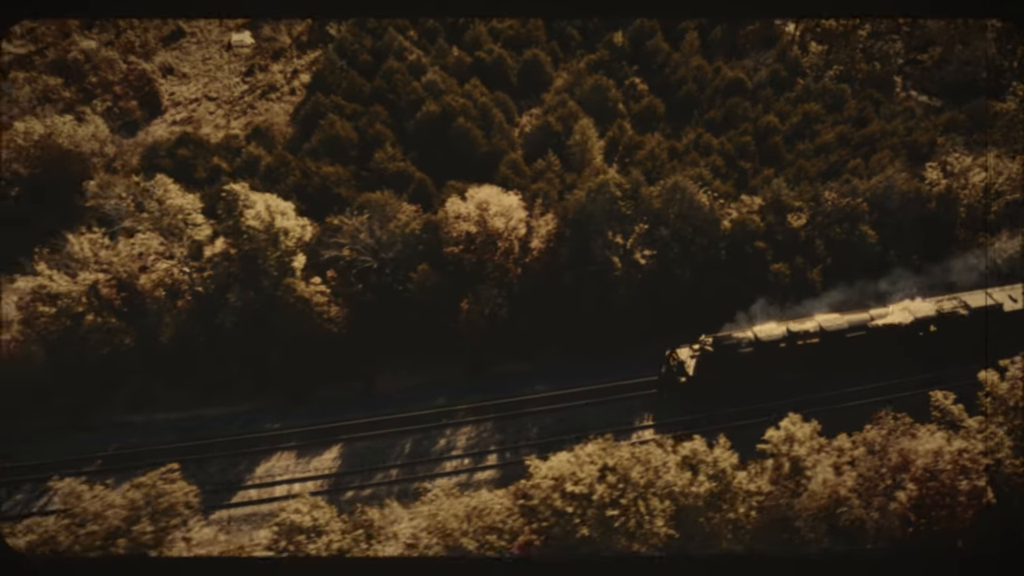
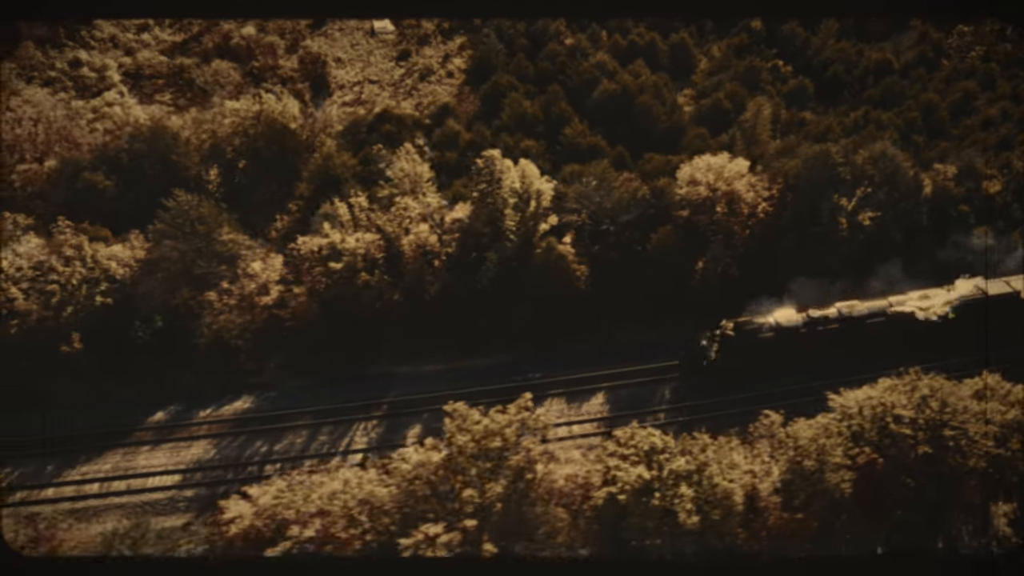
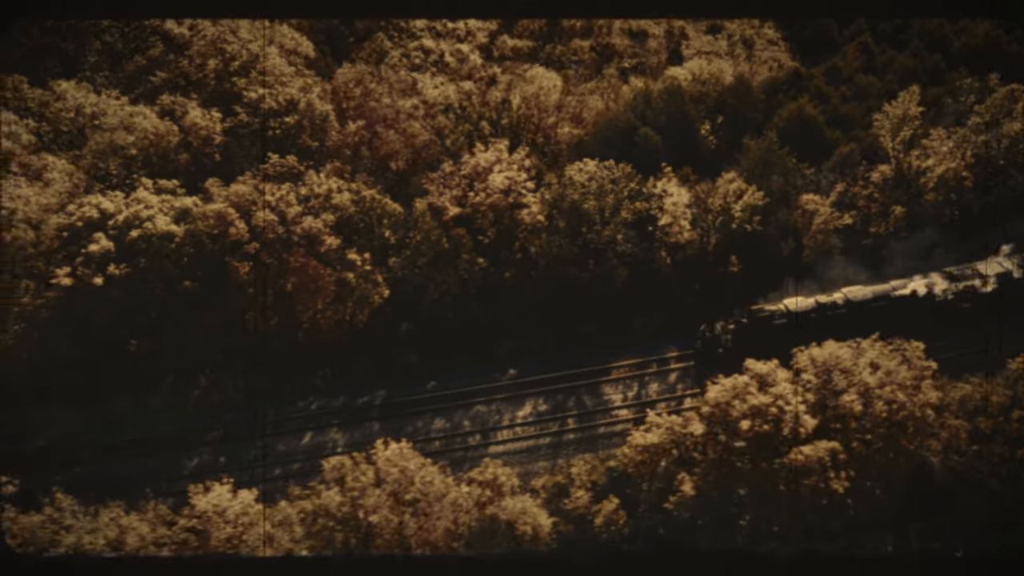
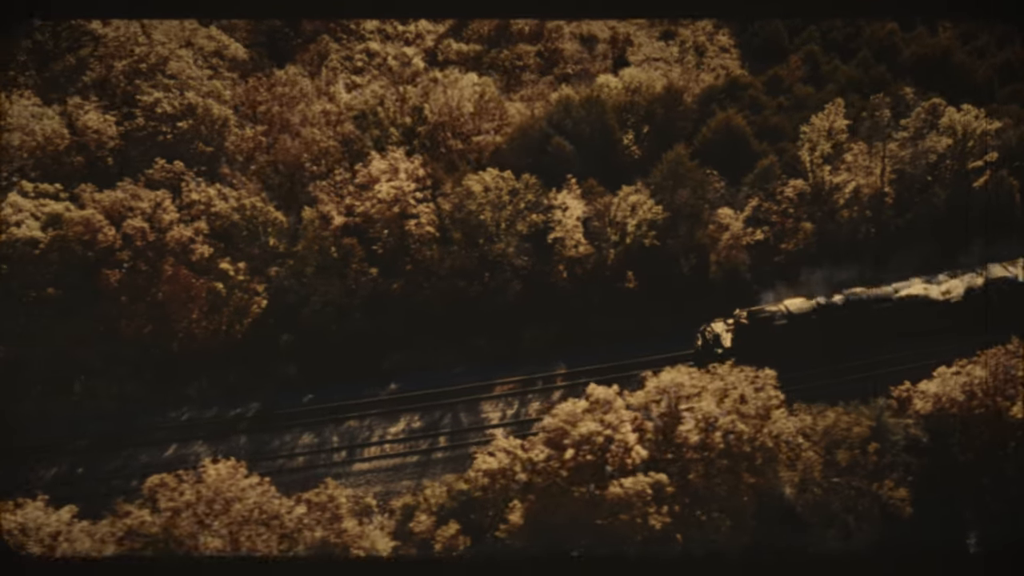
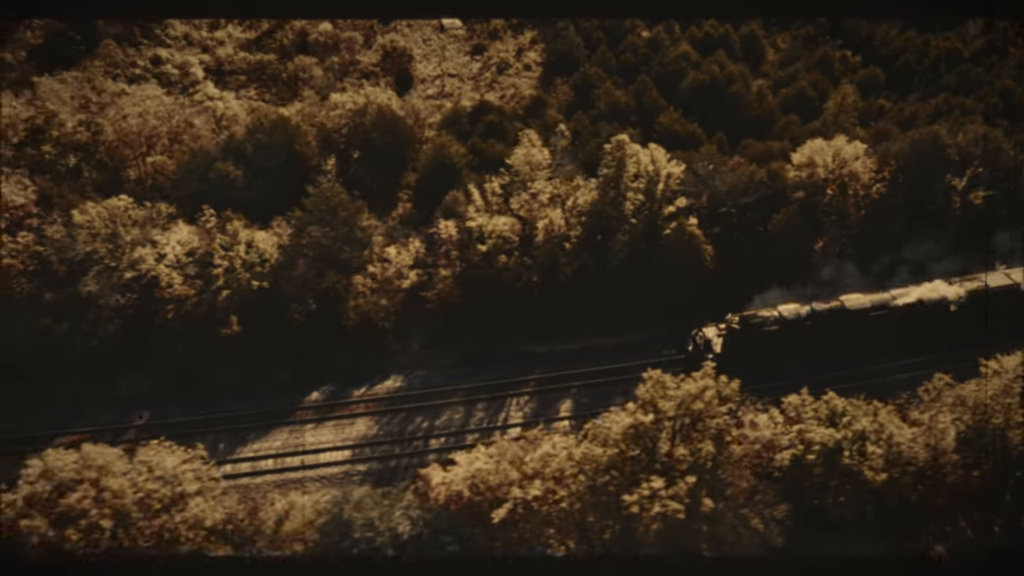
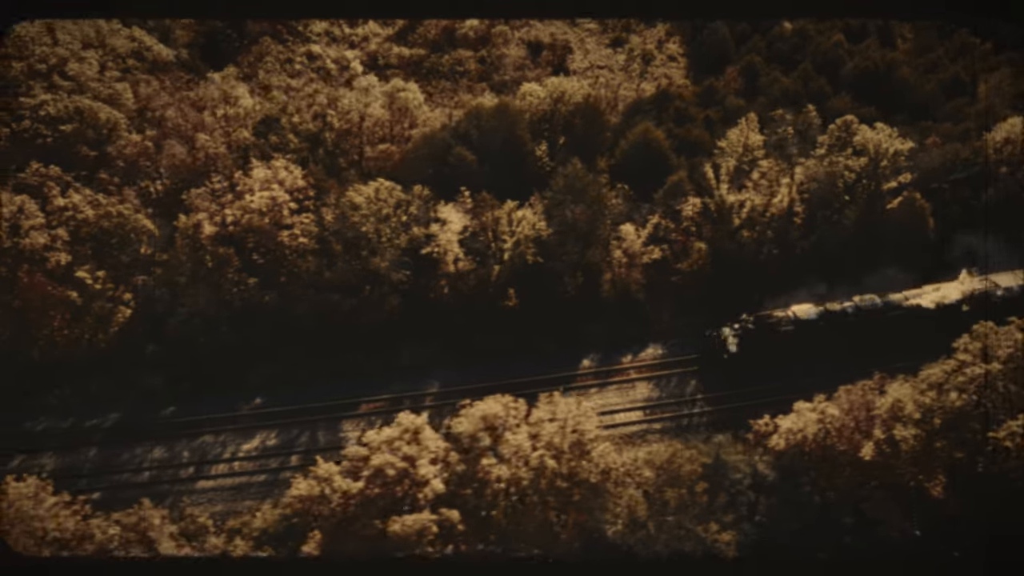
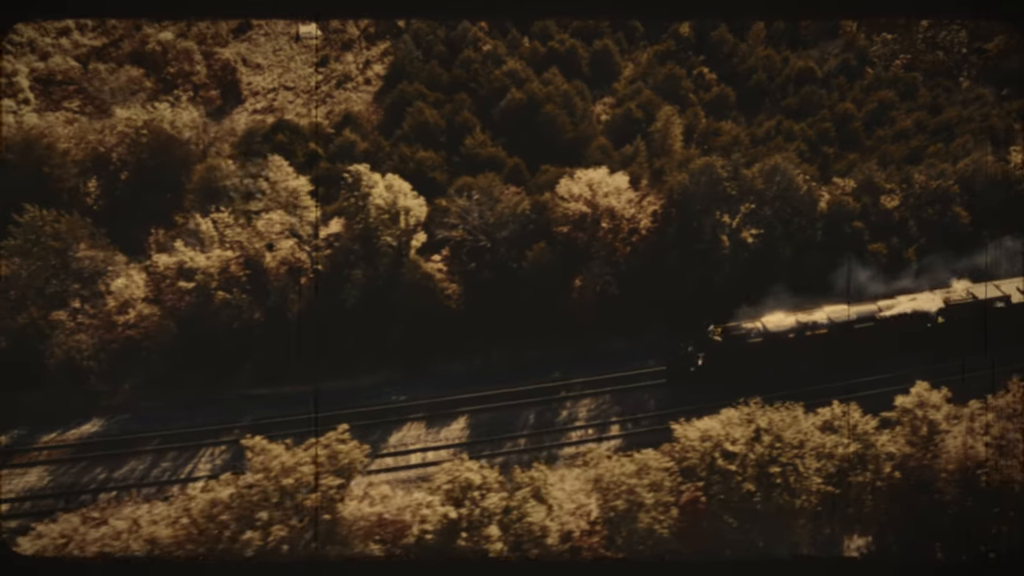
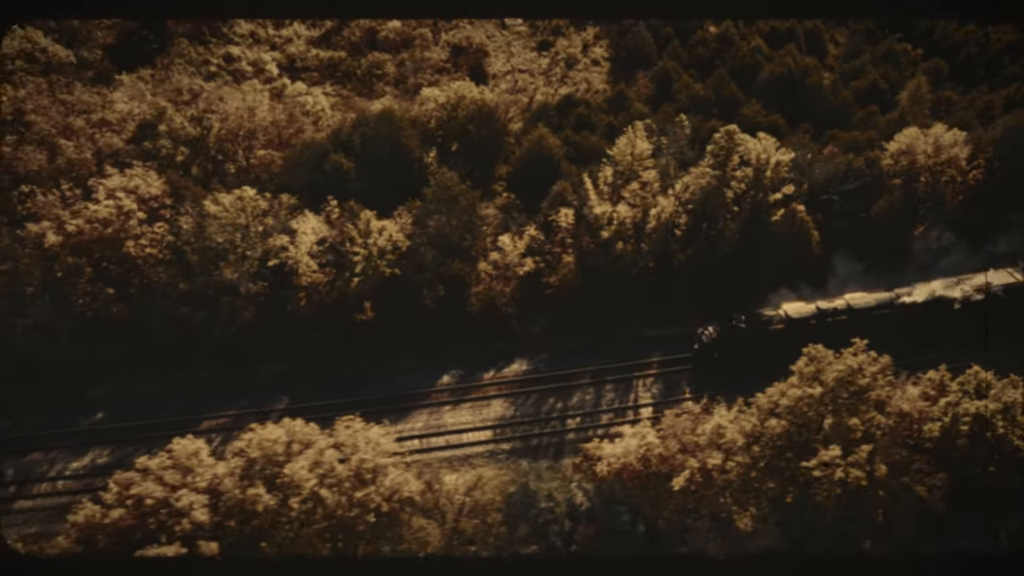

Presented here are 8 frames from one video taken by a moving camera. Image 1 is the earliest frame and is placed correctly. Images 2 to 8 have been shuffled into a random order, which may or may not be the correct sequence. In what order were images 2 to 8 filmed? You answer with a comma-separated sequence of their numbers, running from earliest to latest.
7, 2, 5, 8, 6, 4, 3
